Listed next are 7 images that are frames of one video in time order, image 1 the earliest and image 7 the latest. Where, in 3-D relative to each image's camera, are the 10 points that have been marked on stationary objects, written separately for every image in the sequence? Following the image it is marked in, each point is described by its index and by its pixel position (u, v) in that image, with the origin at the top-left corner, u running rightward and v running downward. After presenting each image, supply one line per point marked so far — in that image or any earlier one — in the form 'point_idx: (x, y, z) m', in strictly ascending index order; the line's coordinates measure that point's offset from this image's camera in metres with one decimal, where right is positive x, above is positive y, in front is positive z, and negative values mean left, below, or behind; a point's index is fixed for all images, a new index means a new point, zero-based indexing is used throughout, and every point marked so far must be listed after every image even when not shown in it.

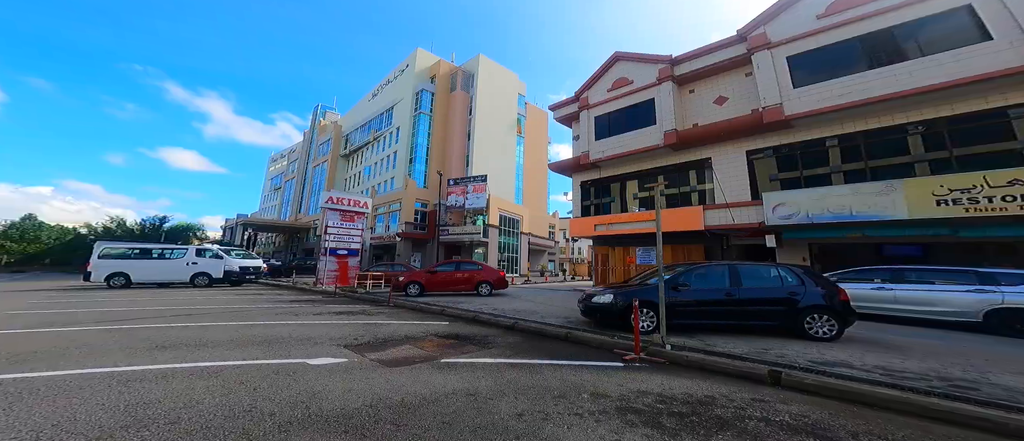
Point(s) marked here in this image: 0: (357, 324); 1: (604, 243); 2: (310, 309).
0: (-2.6, -1.8, +5.8) m
1: (+4.6, -1.1, +17.4) m
2: (-4.2, -1.9, +7.1) m
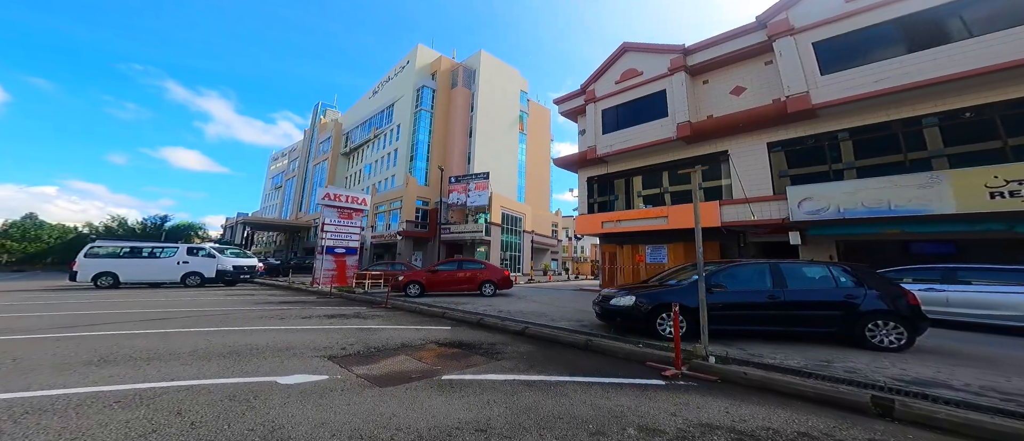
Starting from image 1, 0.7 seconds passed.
0: (-2.4, -1.6, +5.1) m
1: (+4.8, -1.0, +16.7) m
2: (-4.1, -1.7, +6.5) m
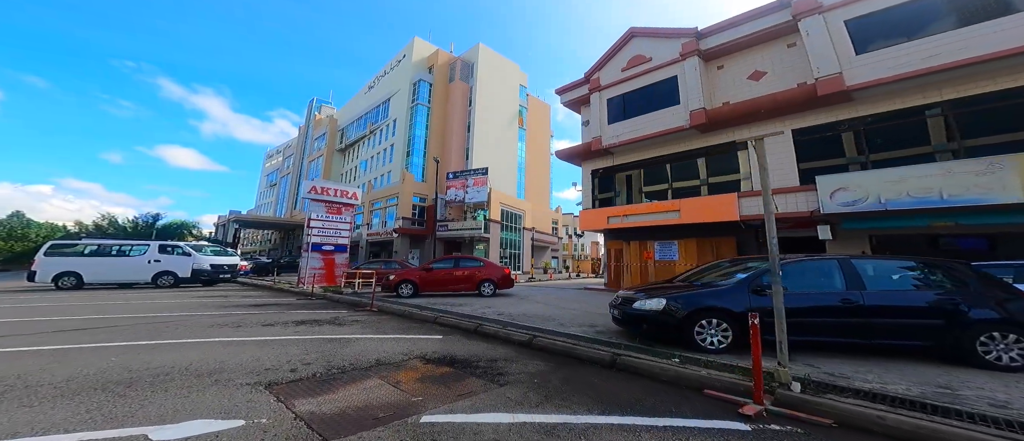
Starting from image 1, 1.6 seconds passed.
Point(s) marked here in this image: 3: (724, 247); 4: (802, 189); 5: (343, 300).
0: (-2.4, -1.4, +4.1) m
1: (+4.9, -0.7, +15.7) m
2: (-4.0, -1.6, +5.5) m
3: (+8.0, -1.0, +12.8) m
4: (+9.1, +1.0, +10.6) m
5: (-4.2, -2.0, +8.4) m
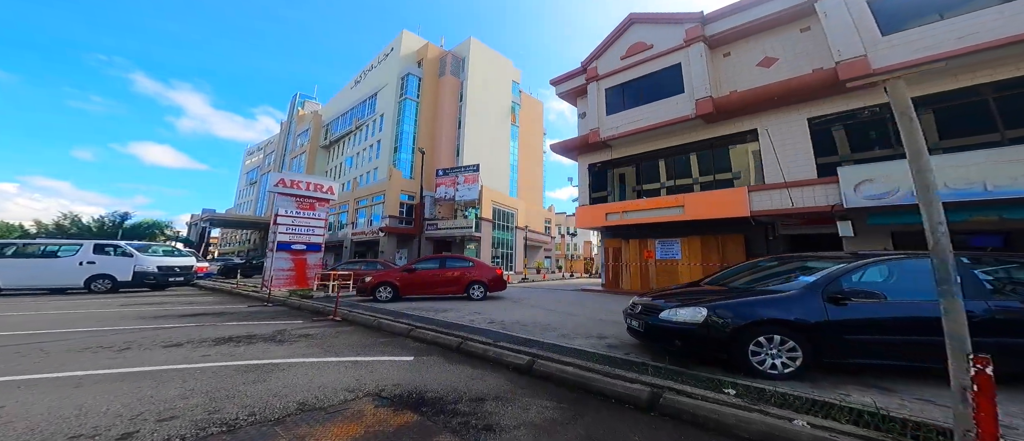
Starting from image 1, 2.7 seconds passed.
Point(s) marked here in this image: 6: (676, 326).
0: (-2.4, -1.3, +2.9) m
1: (+4.5, -0.6, +14.6) m
2: (-4.1, -1.4, +4.2) m
3: (+7.7, -0.8, +11.9) m
4: (+8.9, +1.1, +9.8) m
5: (-4.4, -1.8, +7.2) m
6: (+1.8, -1.1, +3.6) m
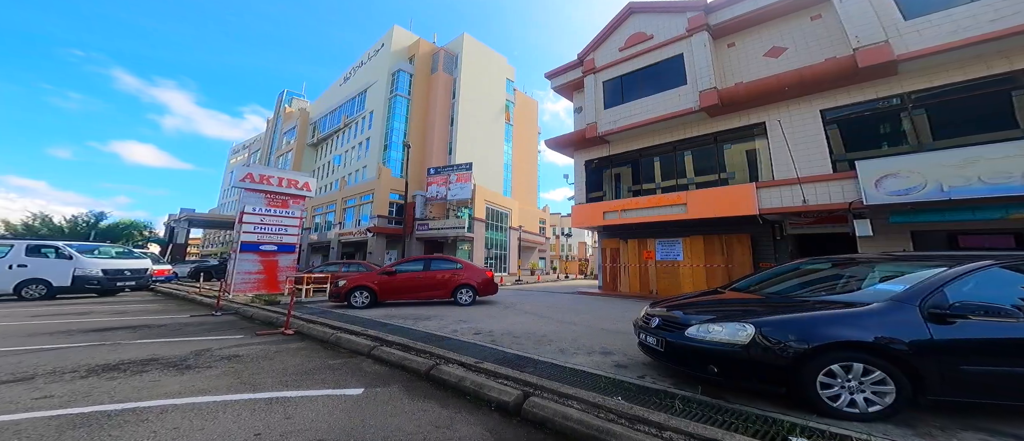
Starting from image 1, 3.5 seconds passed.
0: (-2.5, -1.2, +1.9) m
1: (+4.1, -0.6, +13.8) m
2: (-4.2, -1.3, +3.2) m
3: (+7.4, -0.8, +11.1) m
4: (+8.7, +1.1, +9.0) m
5: (-4.6, -1.7, +6.2) m
6: (+1.6, -1.0, +2.7) m
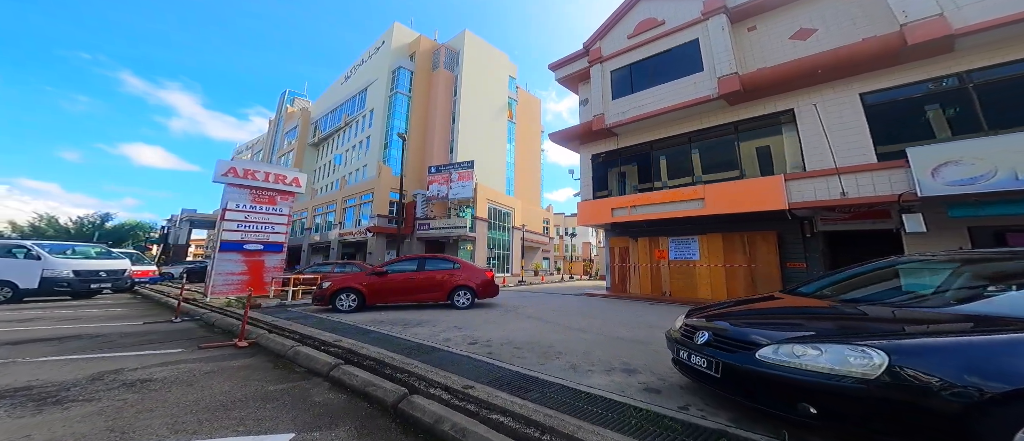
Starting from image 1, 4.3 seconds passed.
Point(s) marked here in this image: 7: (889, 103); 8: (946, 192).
0: (-2.6, -1.0, +1.1) m
1: (+4.3, -0.5, +12.9) m
2: (-4.2, -1.1, +2.4) m
3: (+7.5, -0.7, +10.1) m
4: (+8.7, +1.3, +8.0) m
5: (-4.6, -1.6, +5.3) m
6: (+1.6, -0.9, +1.8) m
7: (+9.4, +2.9, +8.5) m
8: (+8.7, +0.6, +6.8) m
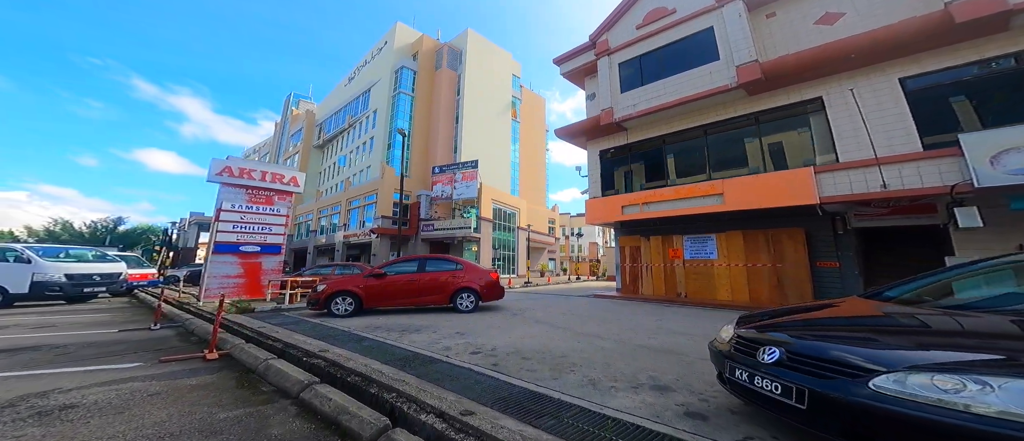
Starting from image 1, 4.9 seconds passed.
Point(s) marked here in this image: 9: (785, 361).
0: (-2.5, -0.9, +0.6) m
1: (+4.6, -0.4, +12.2) m
2: (-4.2, -1.1, +1.9) m
3: (+7.7, -0.6, +9.4) m
4: (+8.9, +1.4, +7.3) m
5: (-4.5, -1.6, +4.9) m
6: (+1.6, -0.7, +1.2) m
7: (+9.6, +3.1, +7.7) m
8: (+8.8, +0.7, +6.1) m
9: (+1.5, -0.8, +1.9) m
